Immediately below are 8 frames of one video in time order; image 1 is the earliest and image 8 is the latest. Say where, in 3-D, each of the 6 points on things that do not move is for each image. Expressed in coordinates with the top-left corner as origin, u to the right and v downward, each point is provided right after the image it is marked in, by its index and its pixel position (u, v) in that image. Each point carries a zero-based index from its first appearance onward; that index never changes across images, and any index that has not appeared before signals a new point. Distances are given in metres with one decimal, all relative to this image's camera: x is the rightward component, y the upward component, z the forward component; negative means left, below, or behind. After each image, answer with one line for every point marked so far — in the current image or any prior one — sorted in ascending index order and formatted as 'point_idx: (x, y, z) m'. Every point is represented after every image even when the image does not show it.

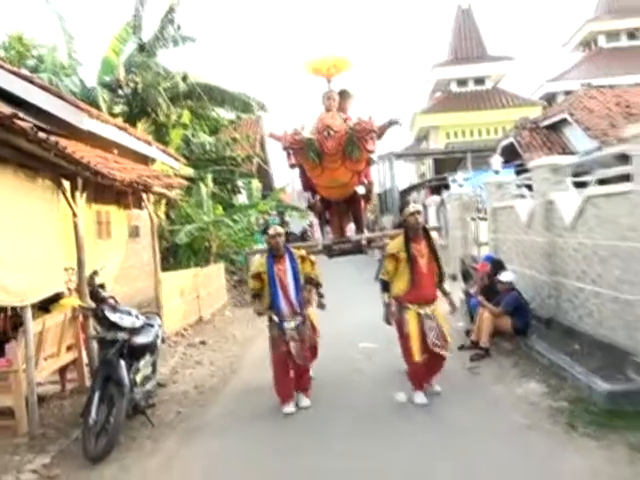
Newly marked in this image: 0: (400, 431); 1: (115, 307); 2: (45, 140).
0: (+0.7, -1.8, +5.7) m
1: (-1.9, -0.6, +6.1) m
2: (-2.3, +0.9, +5.6) m
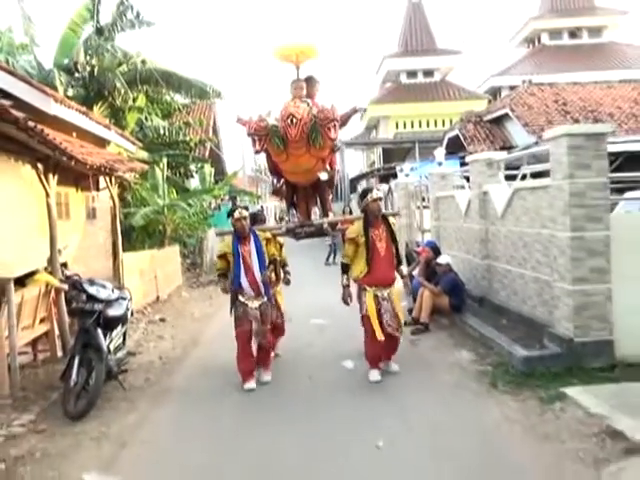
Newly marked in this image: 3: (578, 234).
0: (+0.3, -1.6, +6.5) m
1: (-2.3, -0.4, +6.7) m
2: (-2.6, +1.1, +6.2) m
3: (+2.4, +0.1, +6.3) m
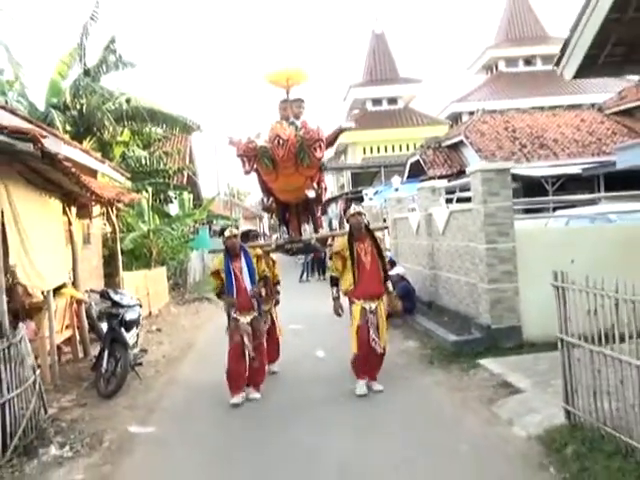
0: (0.0, -1.8, +8.3) m
1: (-2.6, -0.7, +8.4) m
2: (-3.0, +0.8, +7.9) m
3: (+2.1, -0.1, +8.2) m
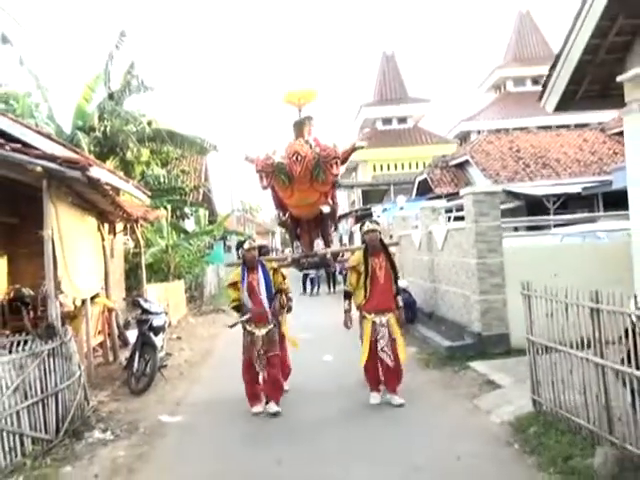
0: (+0.1, -2.0, +9.2) m
1: (-2.5, -0.9, +9.4) m
2: (-2.9, +0.6, +8.9) m
3: (+2.2, -0.3, +9.1) m
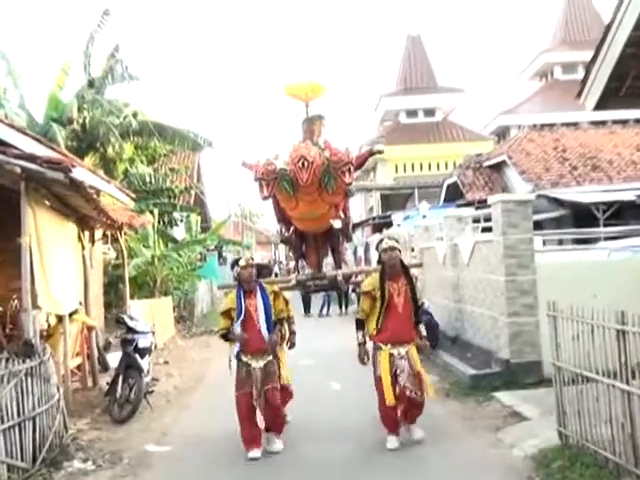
0: (+0.2, -2.1, +8.2) m
1: (-2.4, -1.0, +8.4) m
2: (-2.8, +0.5, +8.0) m
3: (+2.3, -0.5, +8.0) m
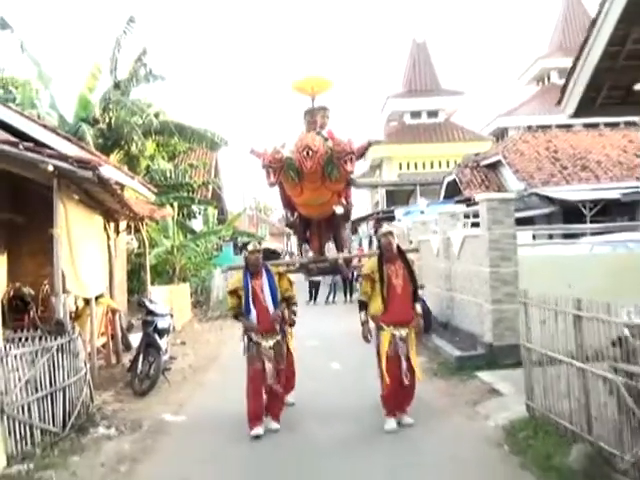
0: (+0.2, -2.0, +9.0) m
1: (-2.4, -0.9, +9.3) m
2: (-2.7, +0.6, +8.9) m
3: (+2.4, -0.4, +8.9) m
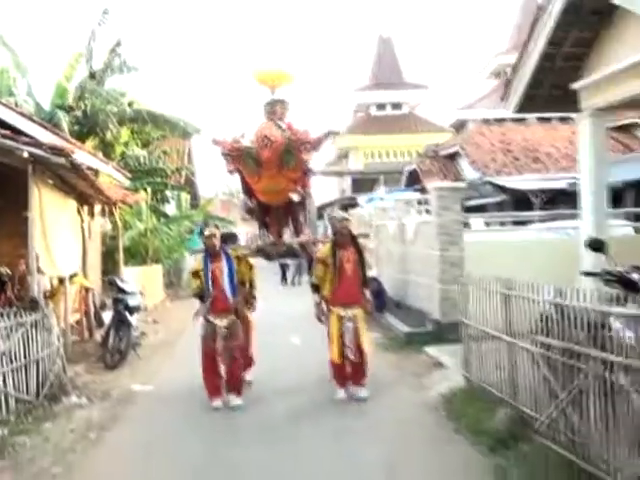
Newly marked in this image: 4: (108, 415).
0: (-0.4, -1.8, +9.7) m
1: (-2.9, -0.6, +9.8) m
2: (-3.3, +0.9, +9.4) m
3: (+1.8, -0.2, +9.6) m
4: (-2.5, -2.1, +7.8) m
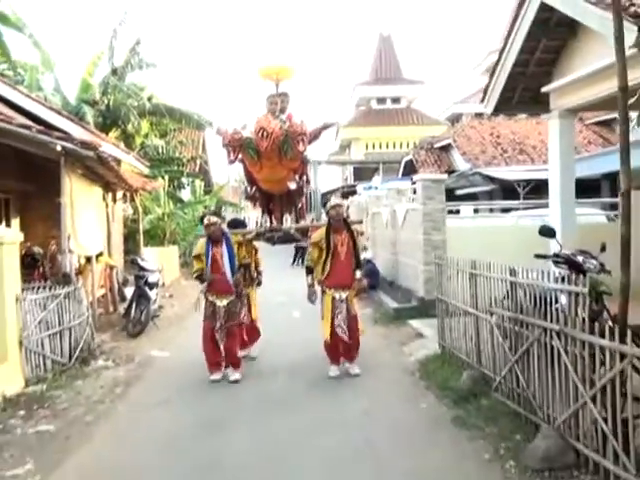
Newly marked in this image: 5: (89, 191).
0: (-0.4, -1.6, +10.9) m
1: (-3.0, -0.3, +11.0) m
2: (-3.3, +1.2, +10.5) m
3: (+1.8, +0.1, +10.8) m
4: (-2.6, -1.8, +9.0) m
5: (-4.0, +0.8, +11.3) m
